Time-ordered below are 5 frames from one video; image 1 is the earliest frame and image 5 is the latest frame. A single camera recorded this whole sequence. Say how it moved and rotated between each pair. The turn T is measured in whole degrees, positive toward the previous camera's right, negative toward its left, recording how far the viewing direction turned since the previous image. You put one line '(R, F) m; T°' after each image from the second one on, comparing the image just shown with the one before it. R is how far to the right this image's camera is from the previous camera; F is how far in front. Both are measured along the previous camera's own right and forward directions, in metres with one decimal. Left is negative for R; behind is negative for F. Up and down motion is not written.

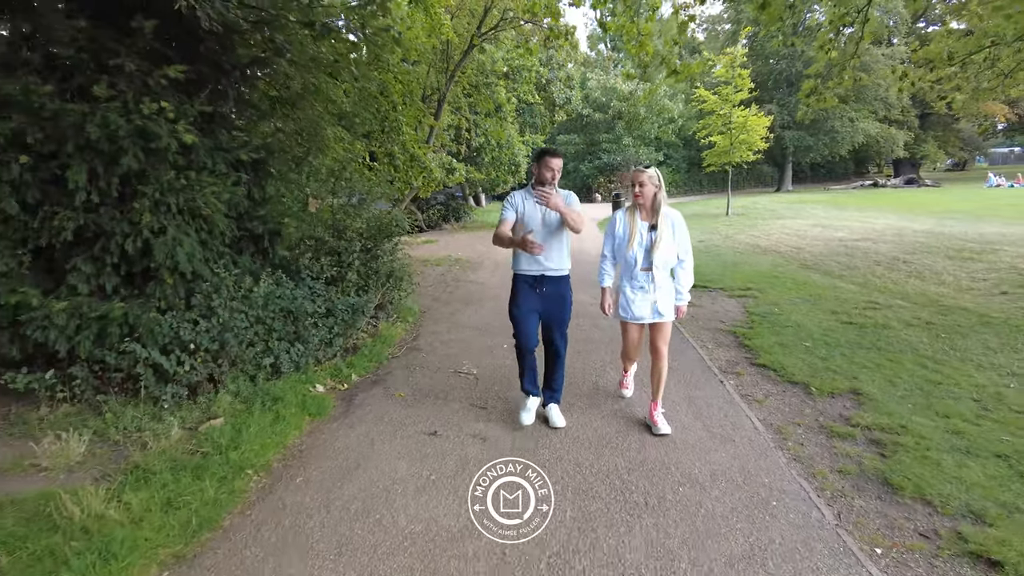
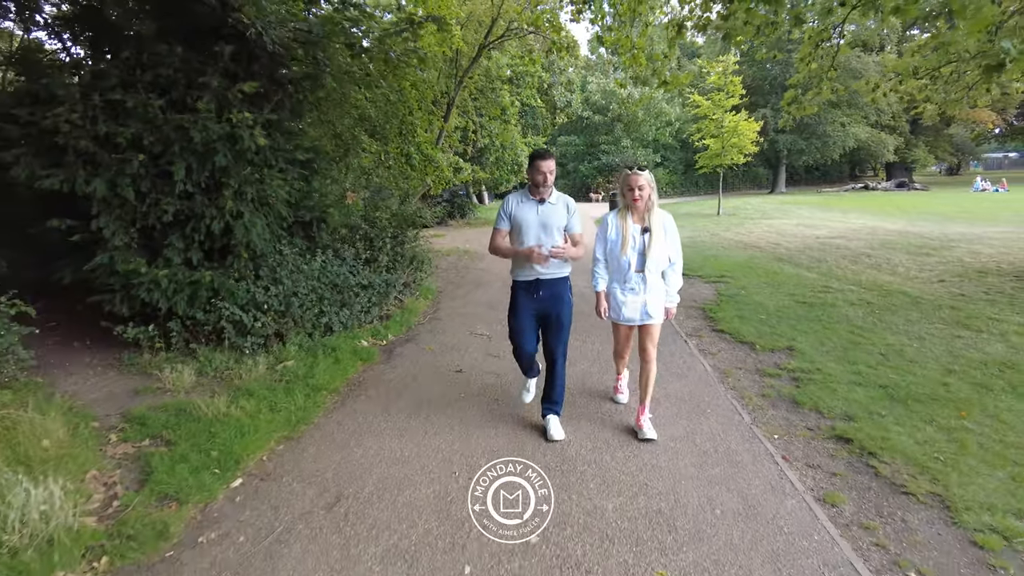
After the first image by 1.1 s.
(-0.1, -1.2) m; 0°
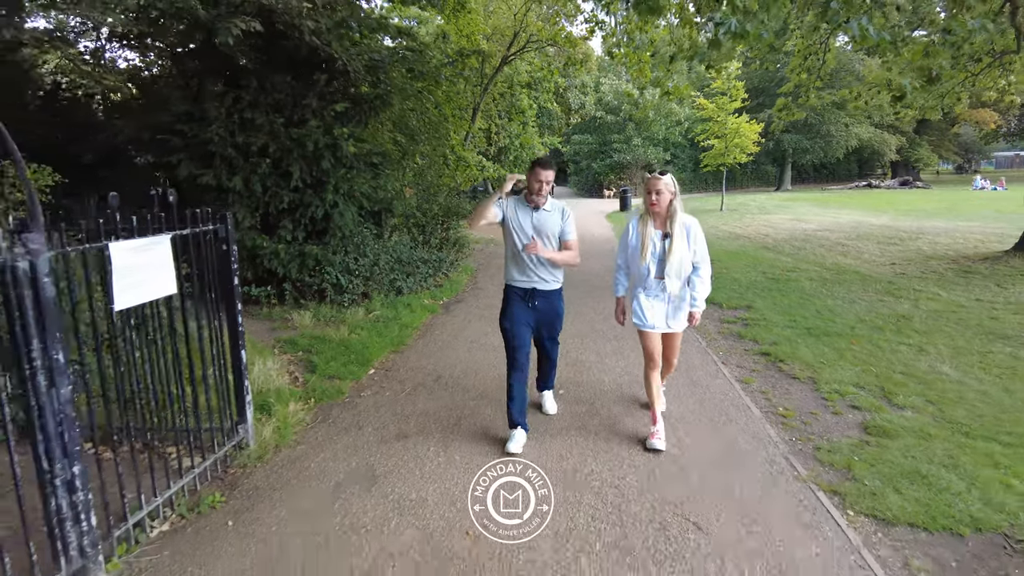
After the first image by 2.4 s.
(-0.2, -1.9) m; -1°
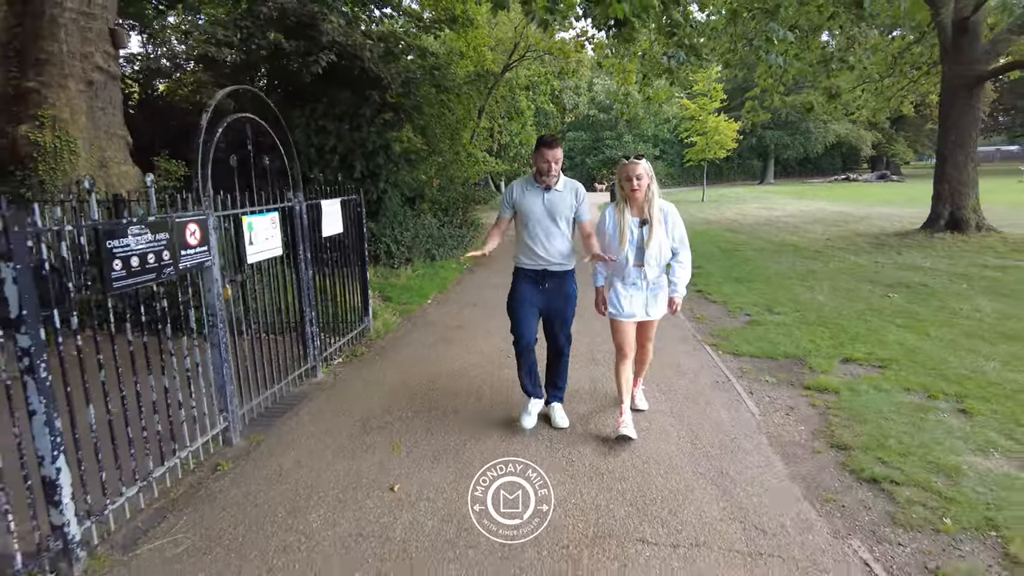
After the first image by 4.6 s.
(-0.2, -2.4) m; 0°
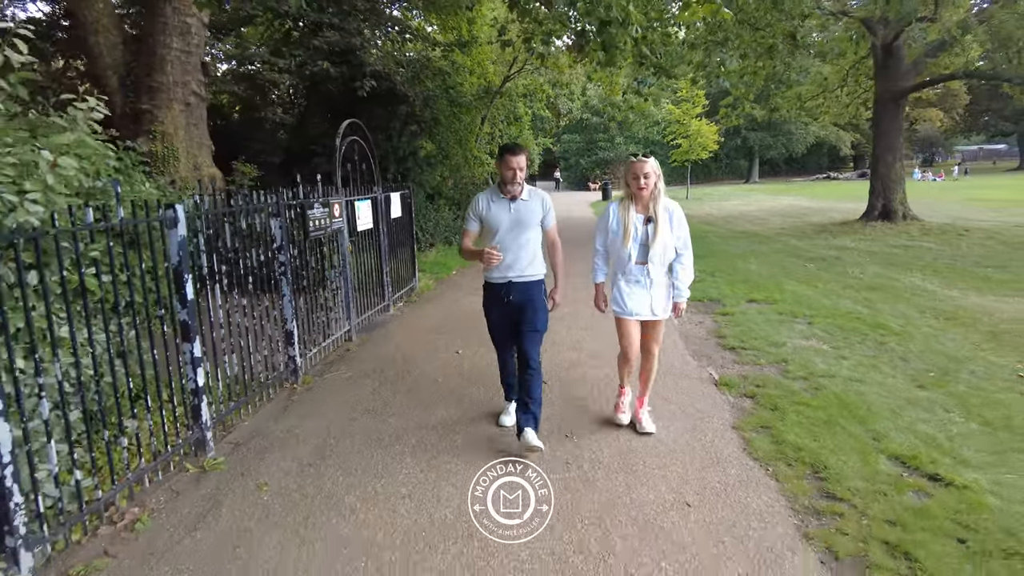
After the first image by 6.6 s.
(-0.1, -2.3) m; 0°
